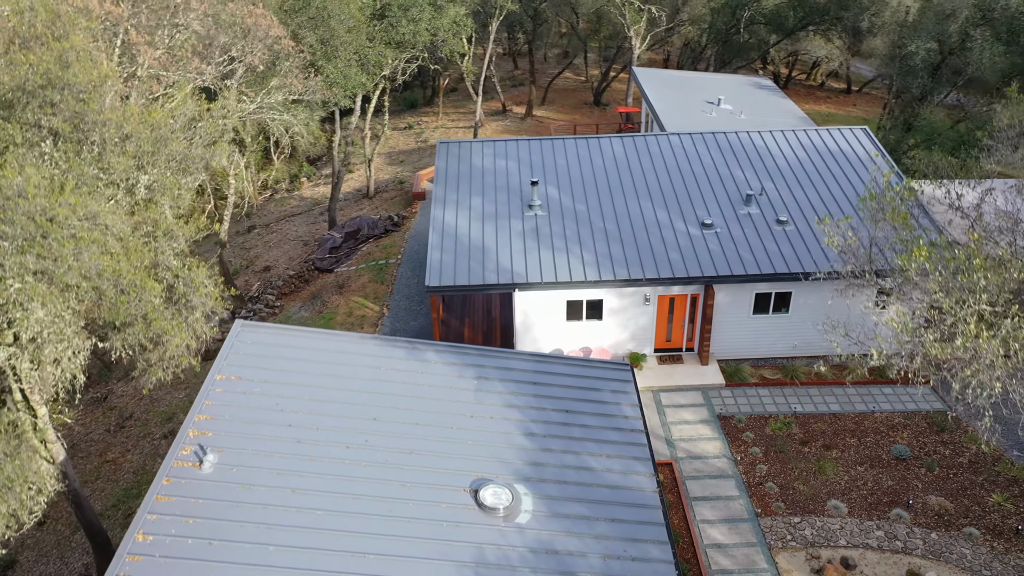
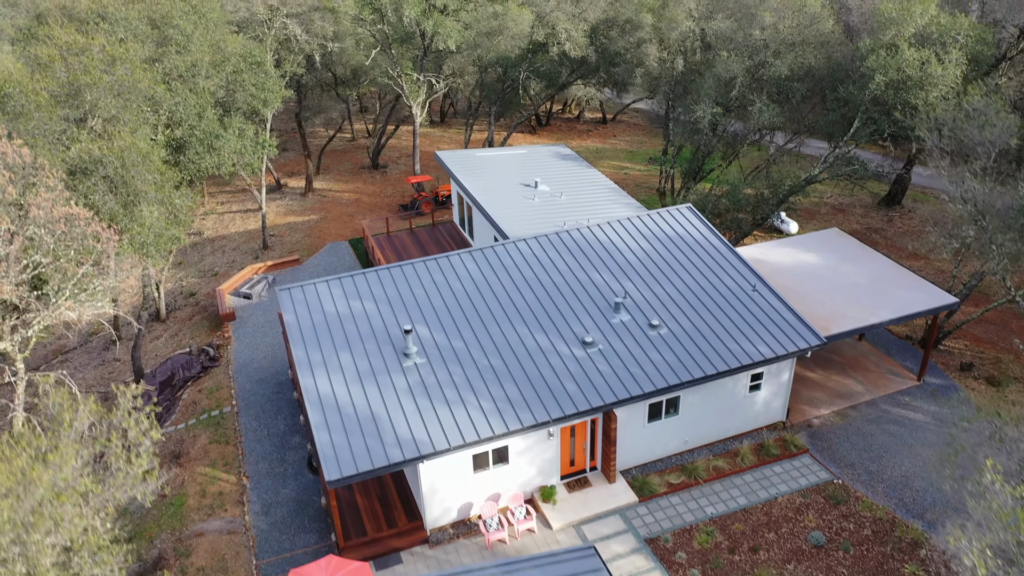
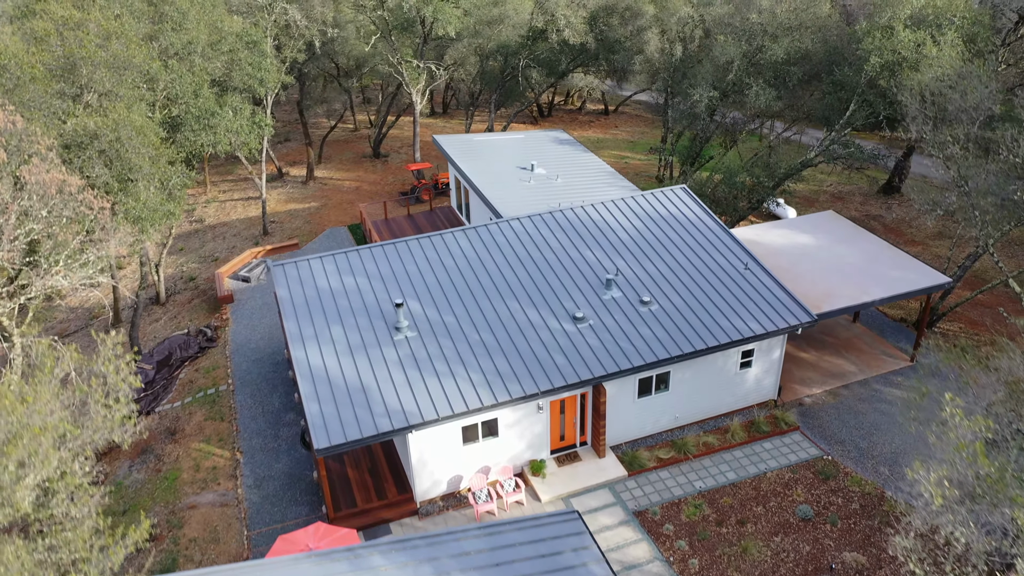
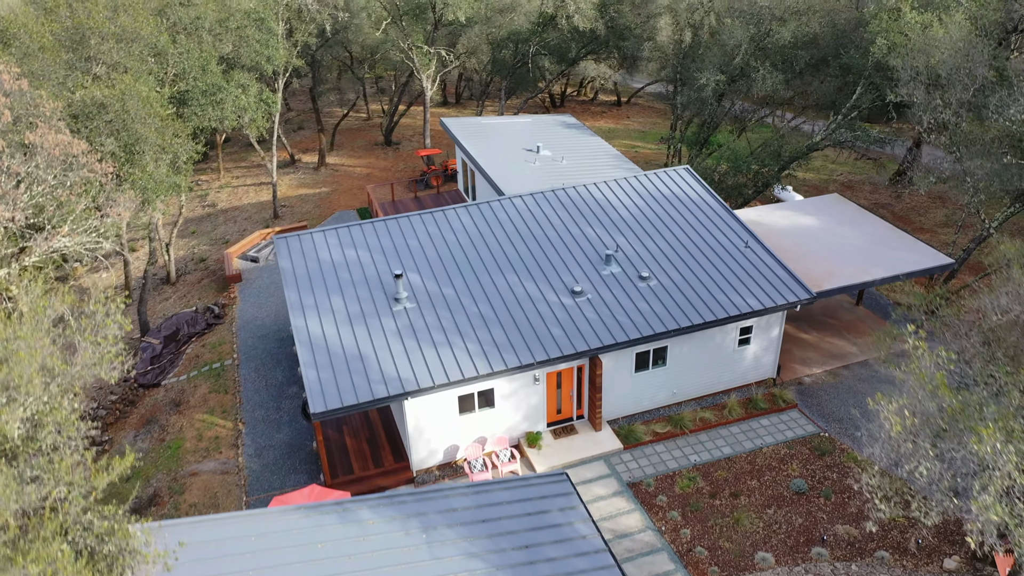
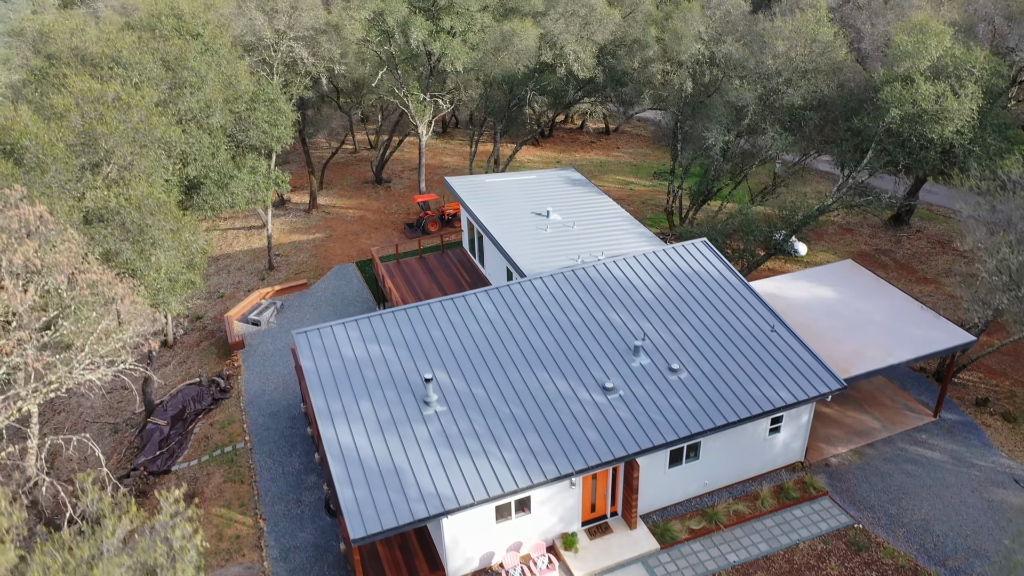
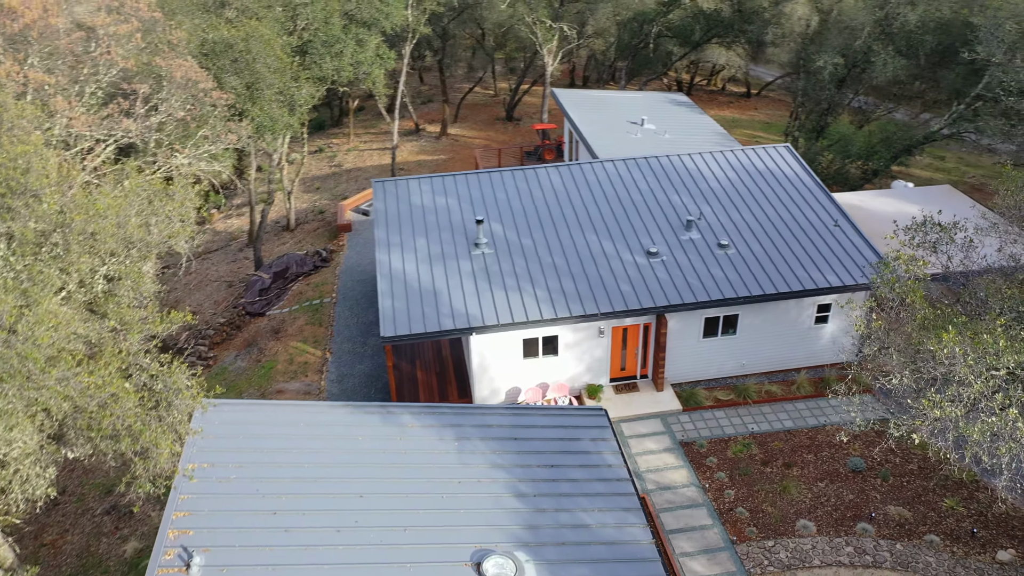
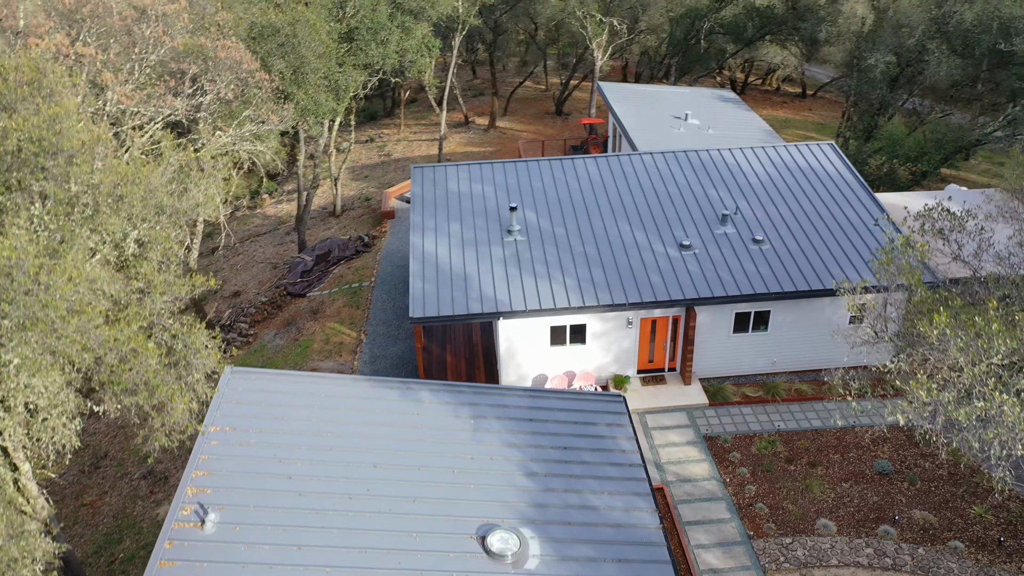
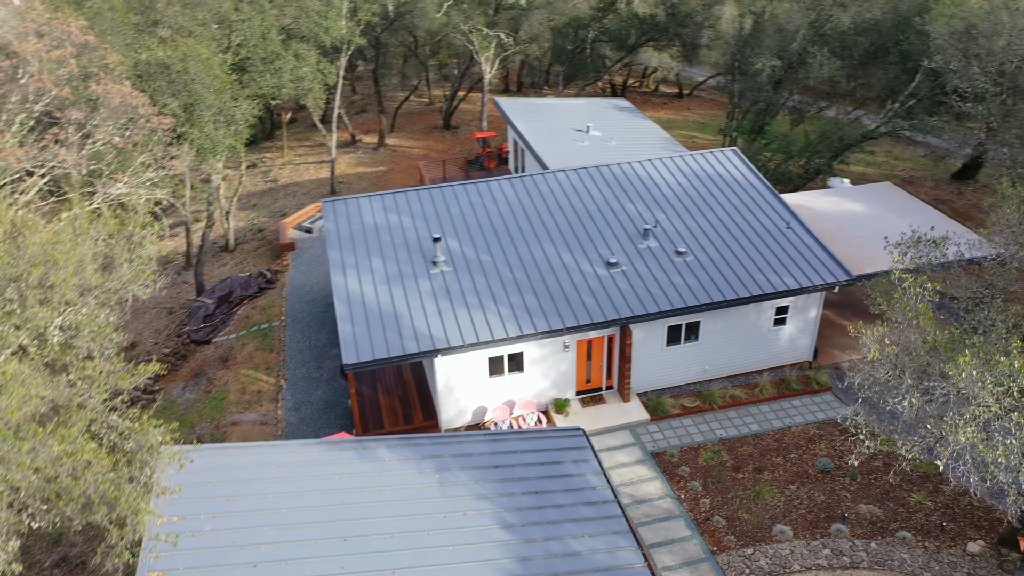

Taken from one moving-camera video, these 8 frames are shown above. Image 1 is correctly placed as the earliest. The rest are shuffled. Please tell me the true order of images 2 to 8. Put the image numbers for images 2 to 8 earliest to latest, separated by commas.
7, 6, 8, 4, 3, 2, 5
